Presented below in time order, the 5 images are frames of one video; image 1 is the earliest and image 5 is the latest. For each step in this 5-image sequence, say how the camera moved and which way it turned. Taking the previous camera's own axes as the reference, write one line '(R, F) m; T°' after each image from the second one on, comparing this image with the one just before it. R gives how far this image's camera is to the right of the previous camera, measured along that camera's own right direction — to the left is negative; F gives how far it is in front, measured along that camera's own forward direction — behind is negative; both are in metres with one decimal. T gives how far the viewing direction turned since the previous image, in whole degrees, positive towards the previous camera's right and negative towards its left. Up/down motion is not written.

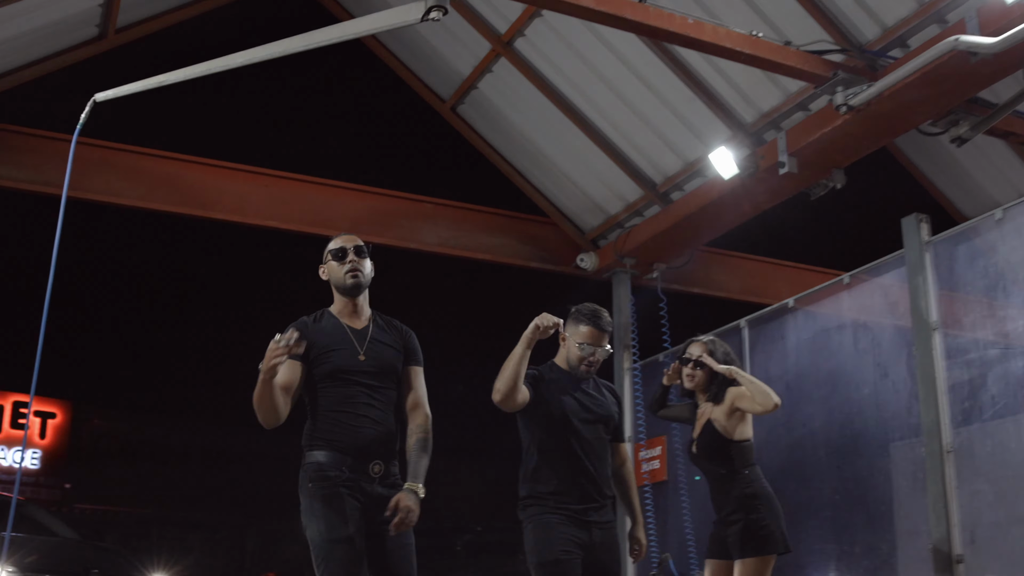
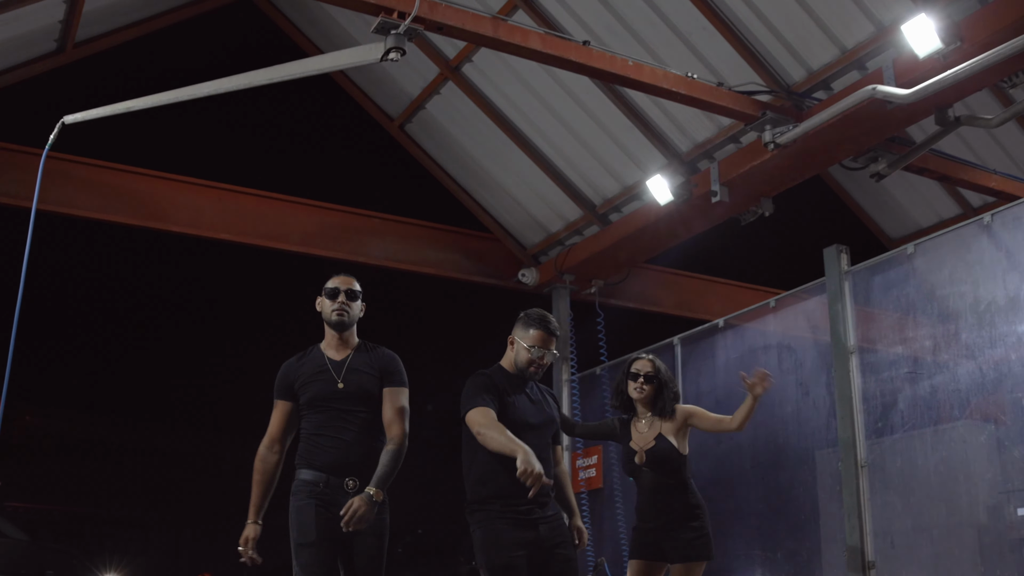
(+0.1, -0.4) m; +2°
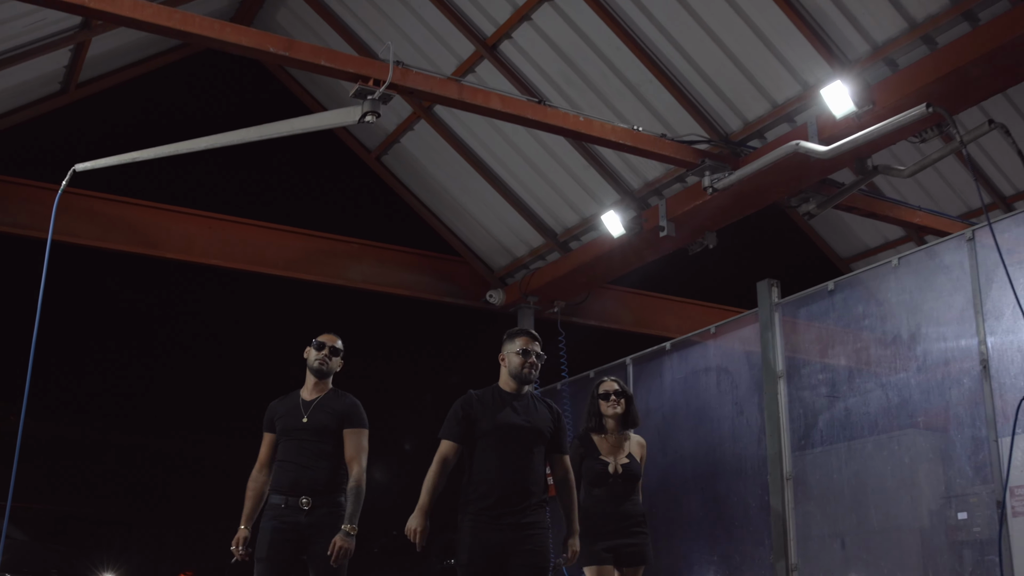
(+0.1, -0.6) m; +1°
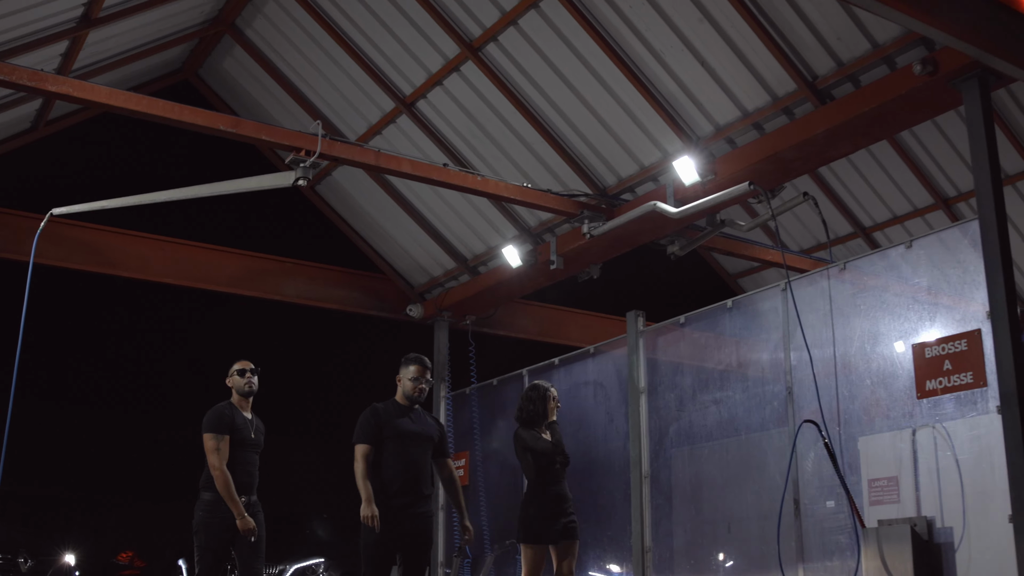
(+0.2, -1.3) m; +3°
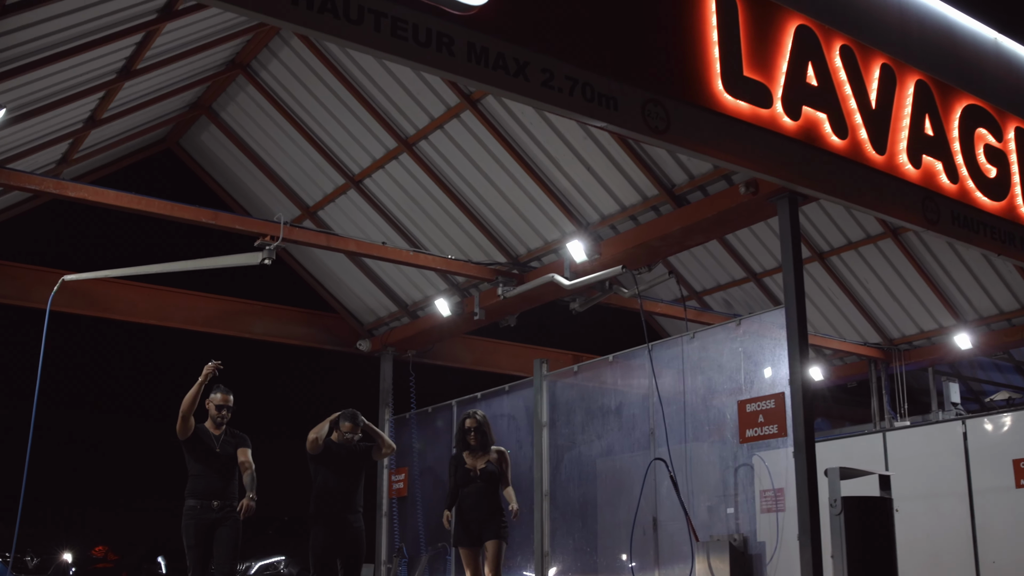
(+0.3, -1.7) m; +2°
